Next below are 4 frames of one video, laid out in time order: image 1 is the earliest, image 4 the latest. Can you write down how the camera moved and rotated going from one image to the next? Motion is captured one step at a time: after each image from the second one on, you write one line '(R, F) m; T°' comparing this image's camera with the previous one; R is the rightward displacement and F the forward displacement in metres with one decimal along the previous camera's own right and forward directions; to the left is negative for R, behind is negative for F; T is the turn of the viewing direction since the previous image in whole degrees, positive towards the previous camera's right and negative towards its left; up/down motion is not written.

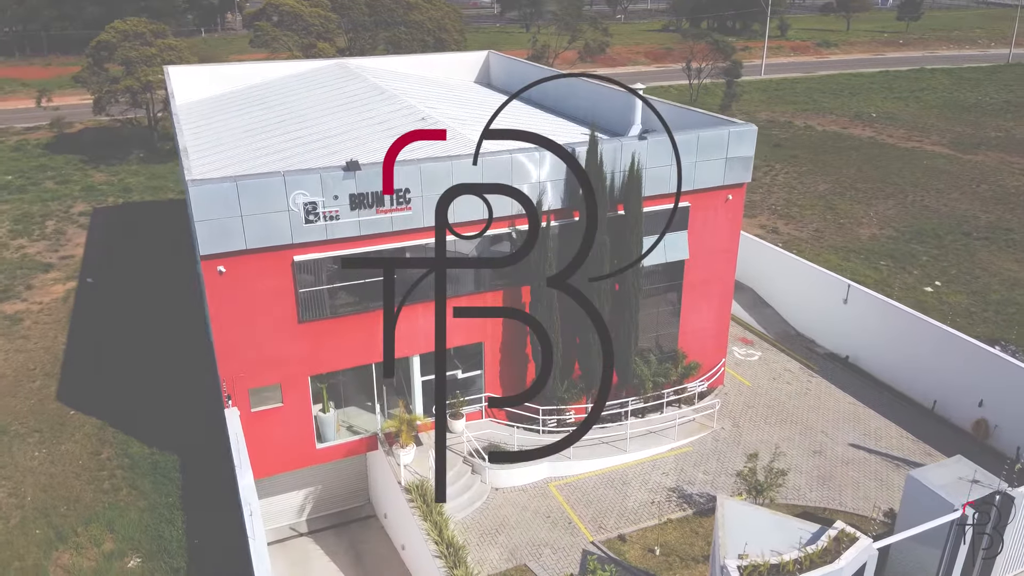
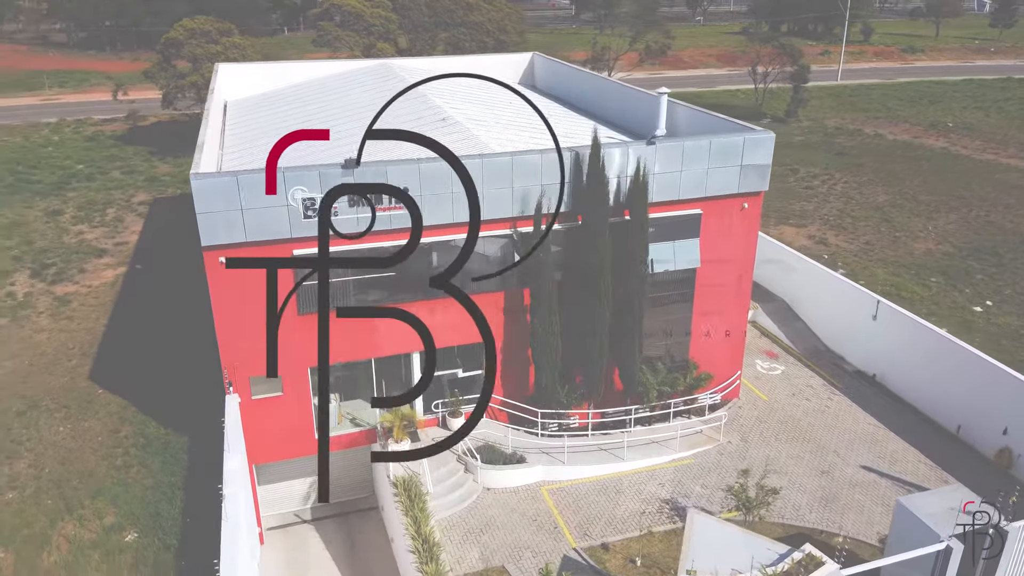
(+1.5, 0.0) m; -6°
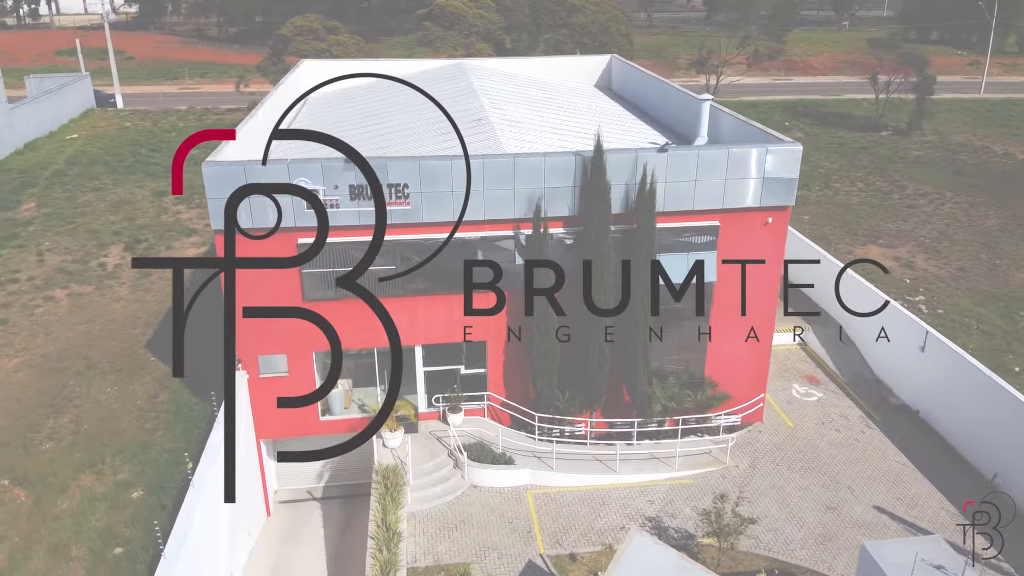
(+2.6, +0.2) m; -10°
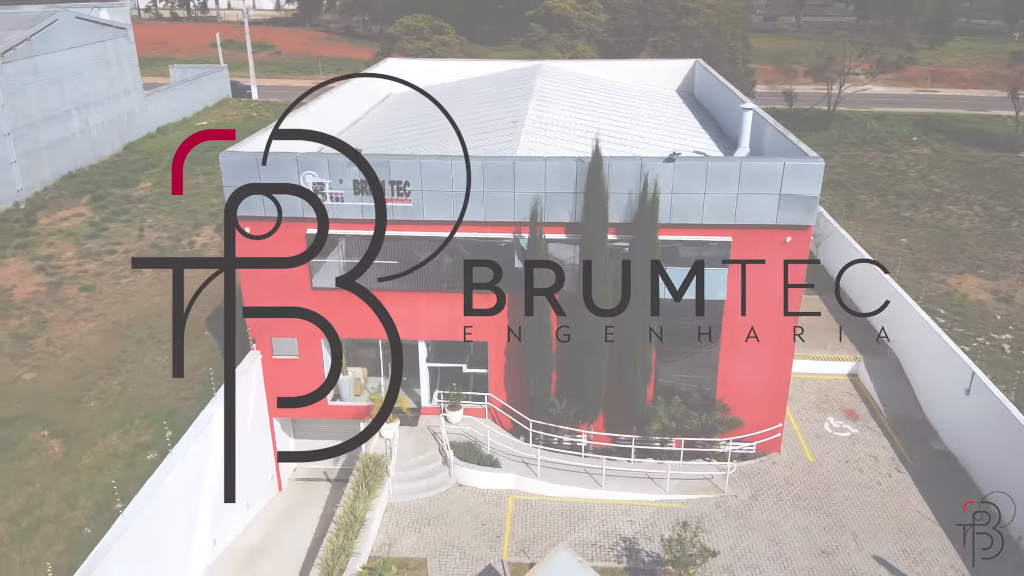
(+2.8, +0.3) m; -11°
